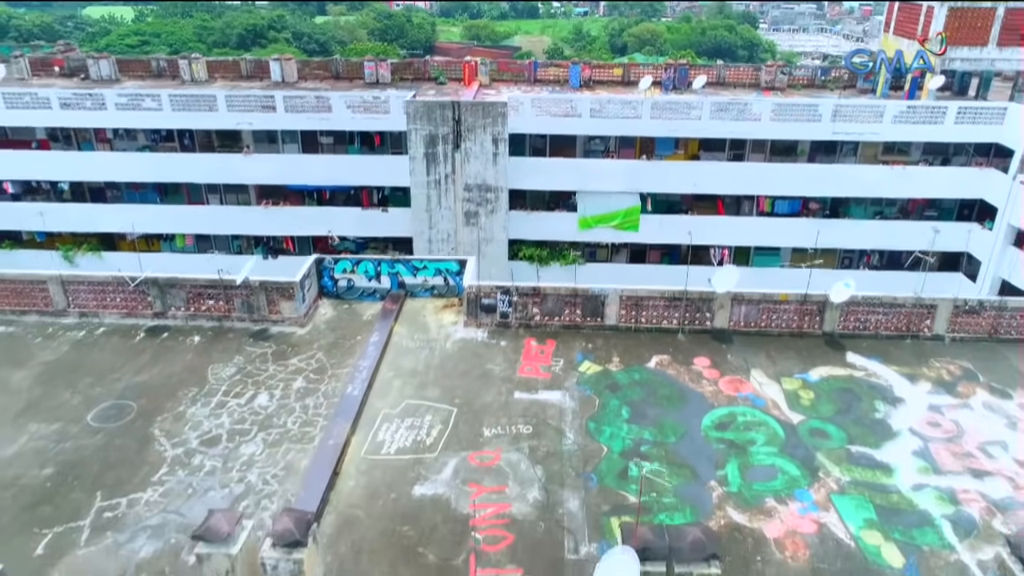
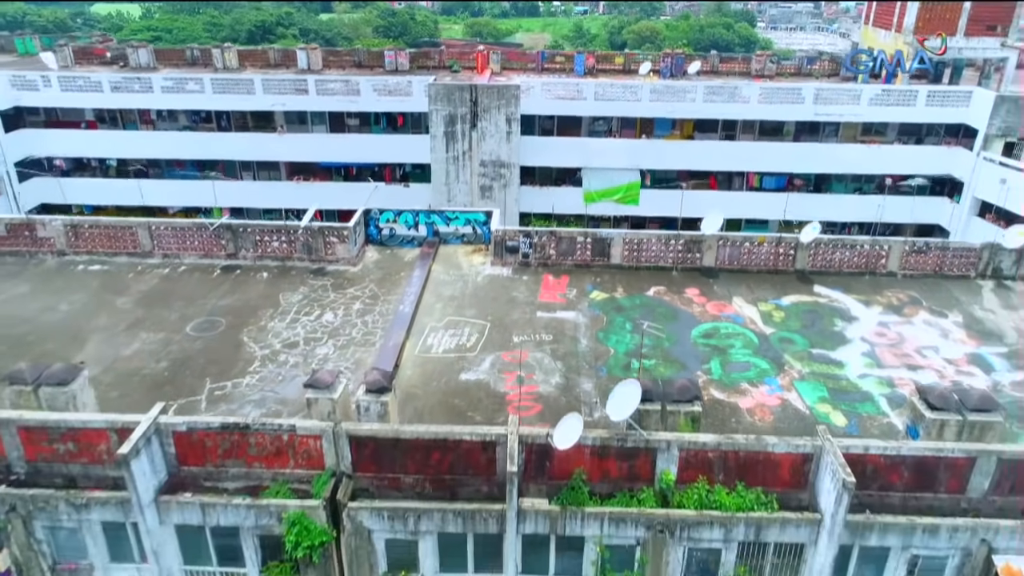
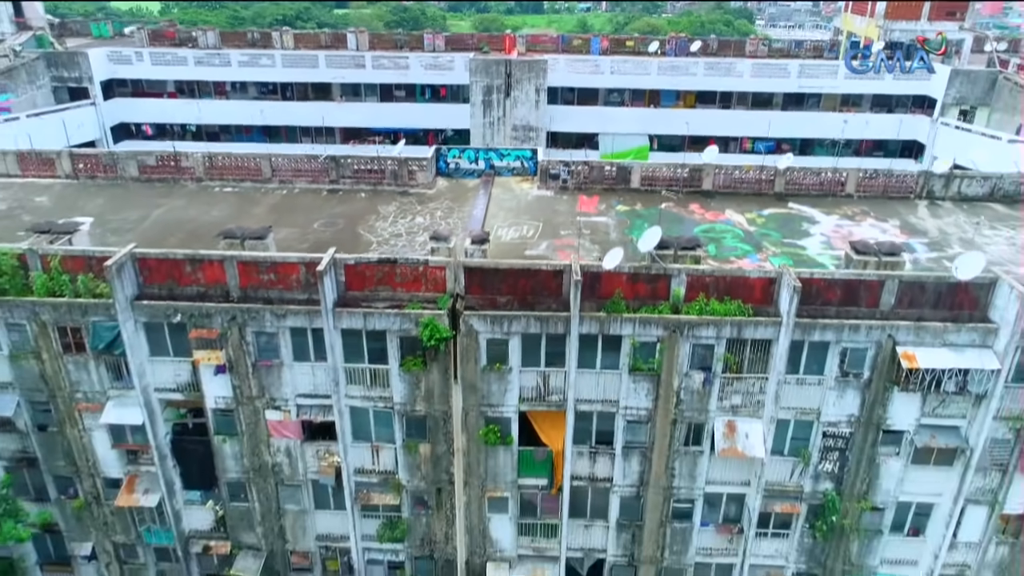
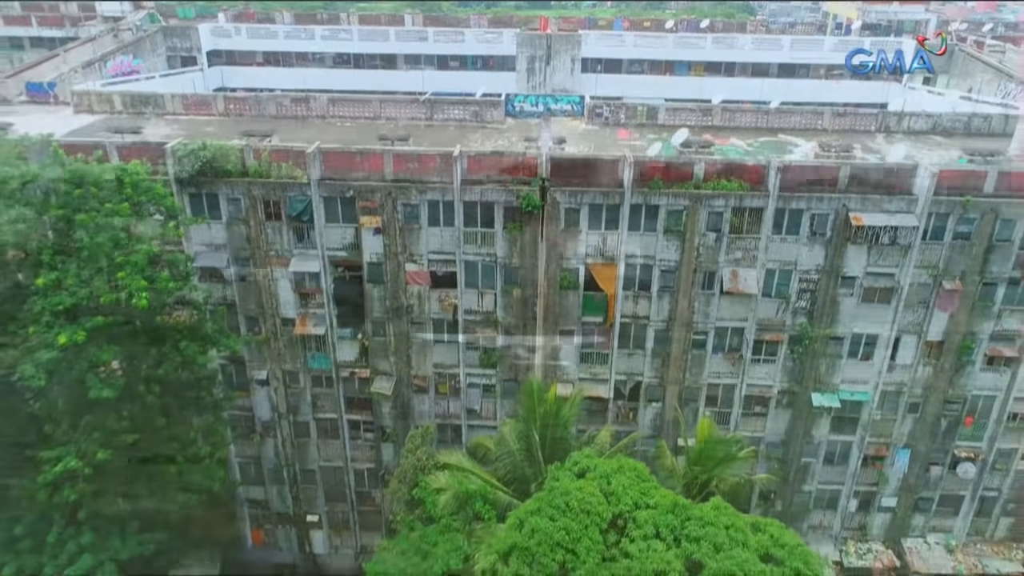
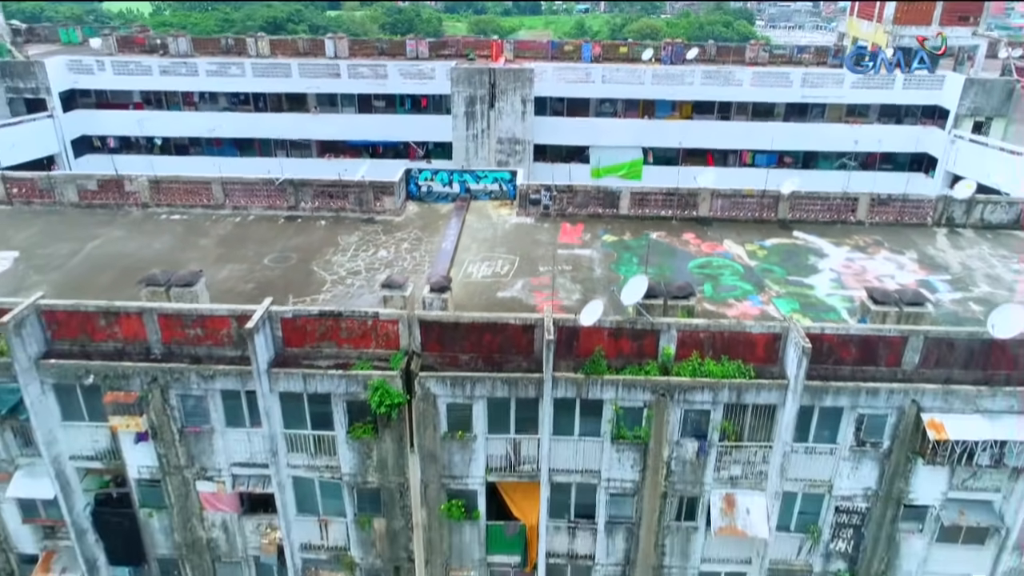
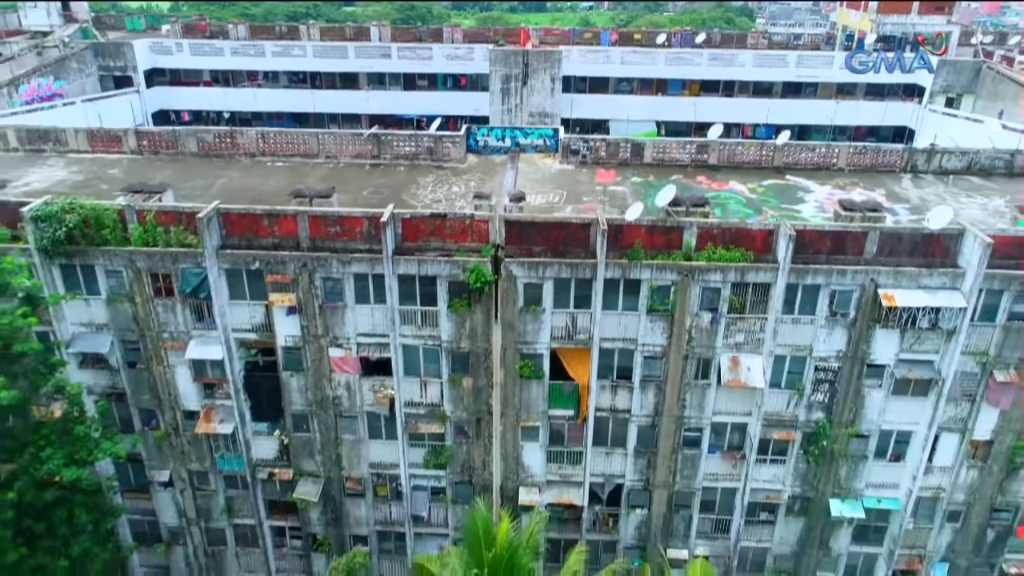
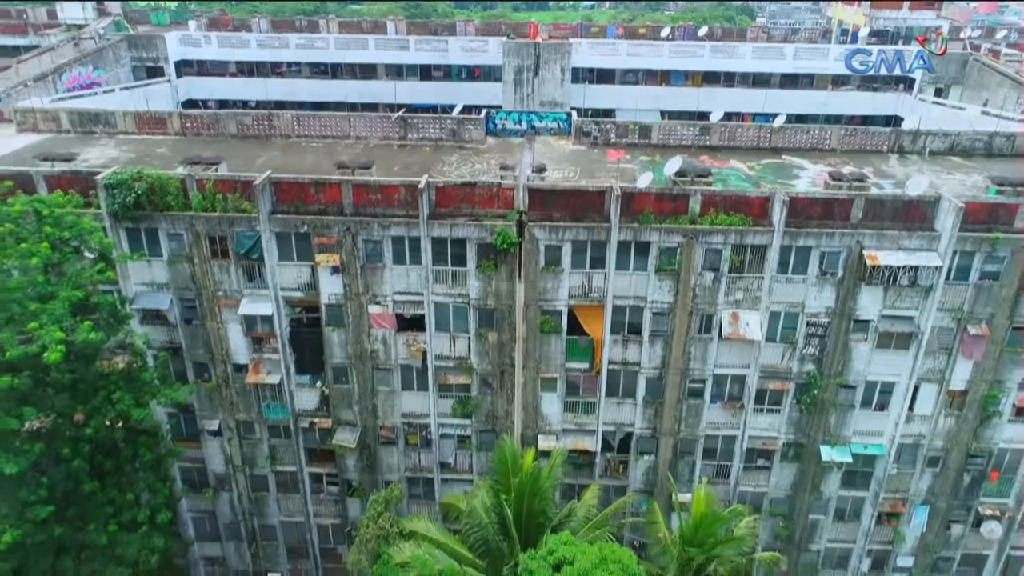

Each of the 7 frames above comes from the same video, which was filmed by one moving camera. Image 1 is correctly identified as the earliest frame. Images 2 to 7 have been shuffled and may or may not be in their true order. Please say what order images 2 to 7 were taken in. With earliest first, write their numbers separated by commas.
2, 5, 3, 6, 7, 4
